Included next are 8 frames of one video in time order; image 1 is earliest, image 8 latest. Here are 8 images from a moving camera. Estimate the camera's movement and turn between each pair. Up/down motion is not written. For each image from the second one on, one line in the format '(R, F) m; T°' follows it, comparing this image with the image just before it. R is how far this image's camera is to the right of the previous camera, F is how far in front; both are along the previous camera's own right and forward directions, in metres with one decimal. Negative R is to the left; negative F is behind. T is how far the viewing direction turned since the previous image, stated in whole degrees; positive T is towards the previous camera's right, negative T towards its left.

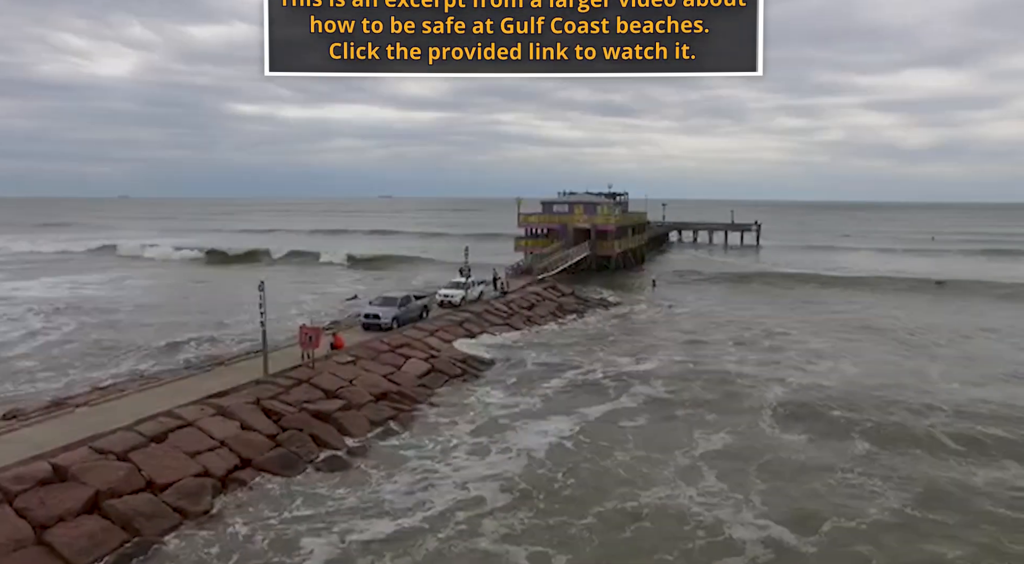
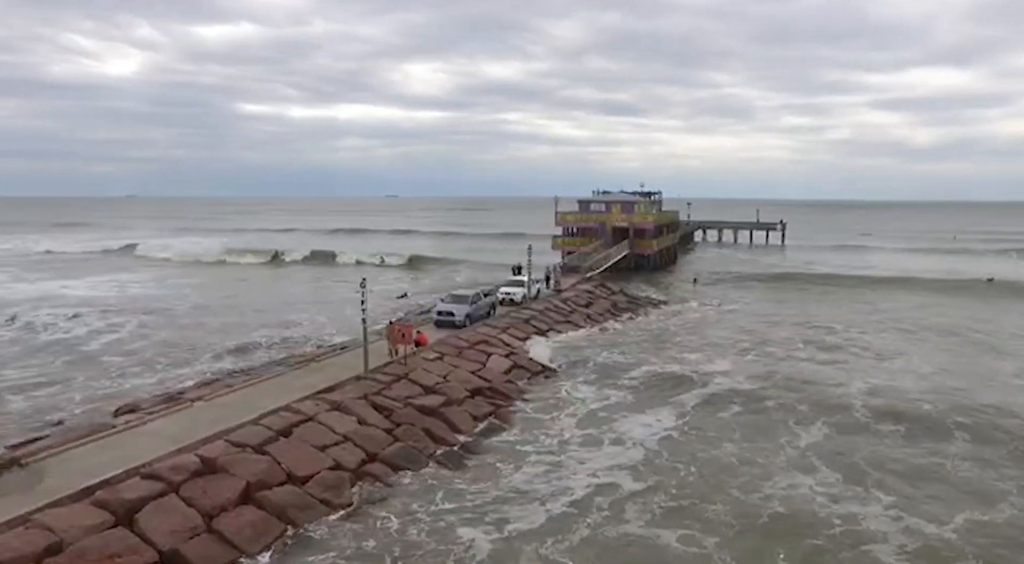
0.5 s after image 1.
(-2.2, -0.2) m; 0°
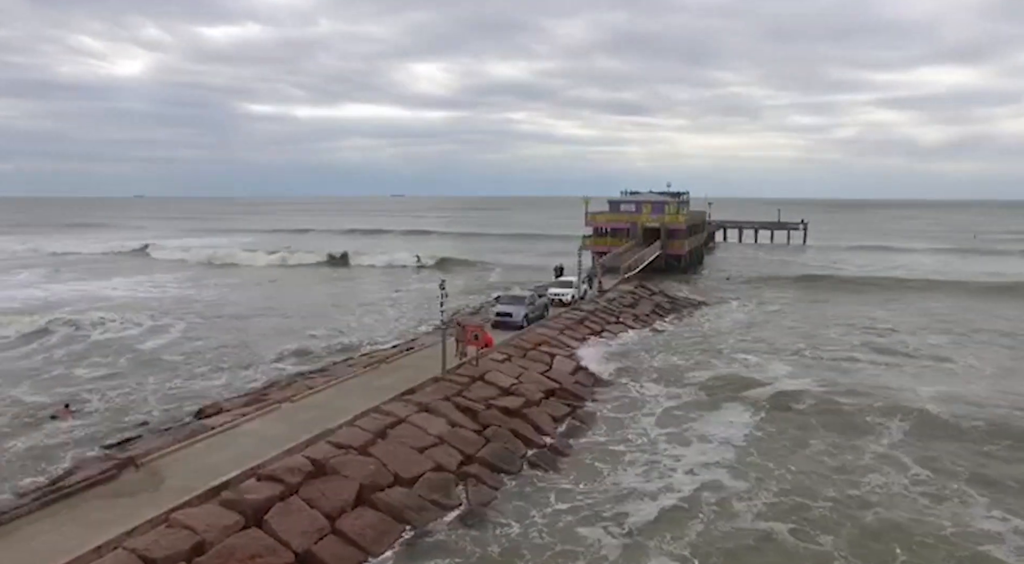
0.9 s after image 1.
(-1.7, -0.1) m; 0°
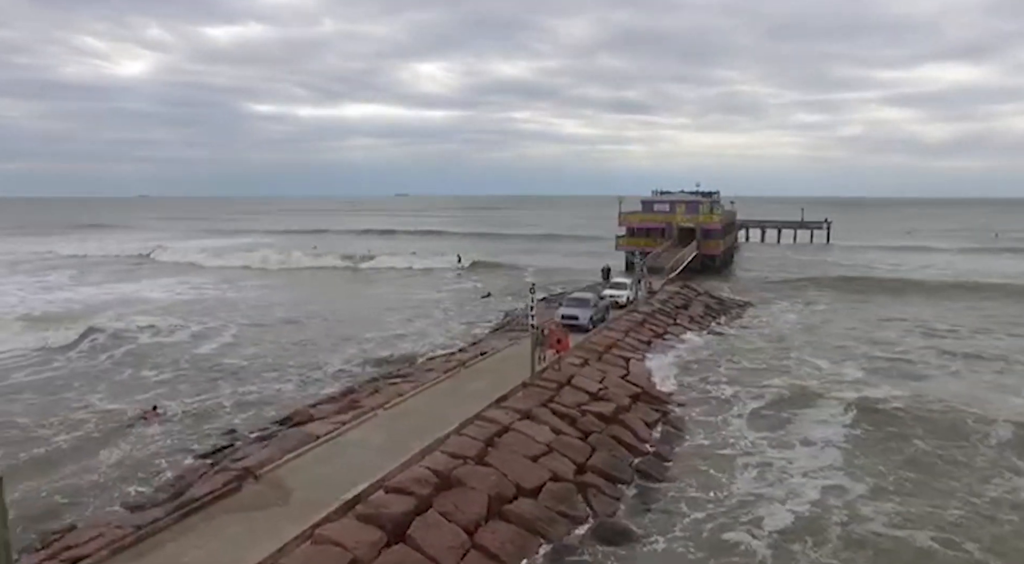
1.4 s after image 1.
(-2.0, +0.4) m; 0°
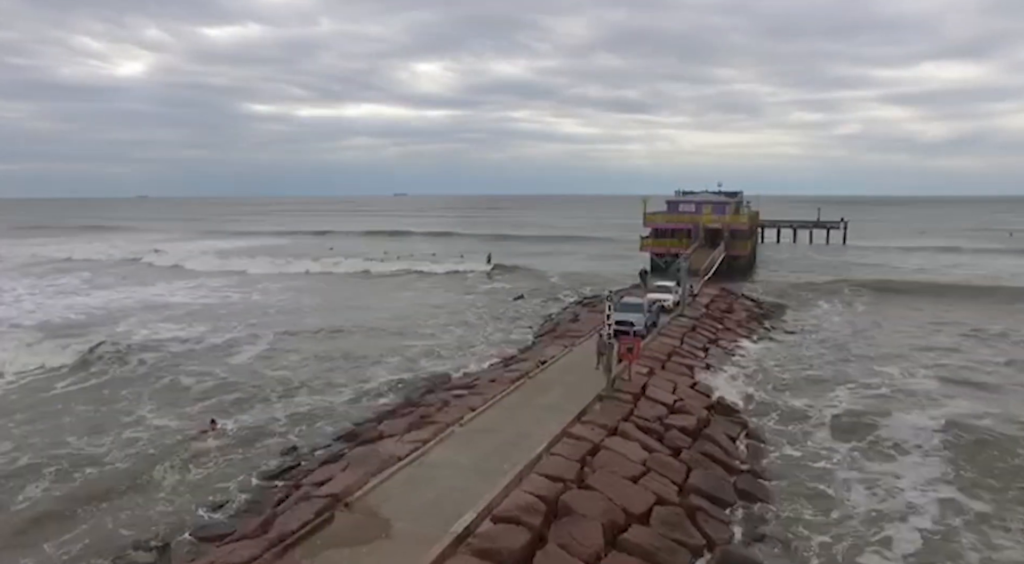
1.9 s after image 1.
(-1.7, +0.8) m; 0°
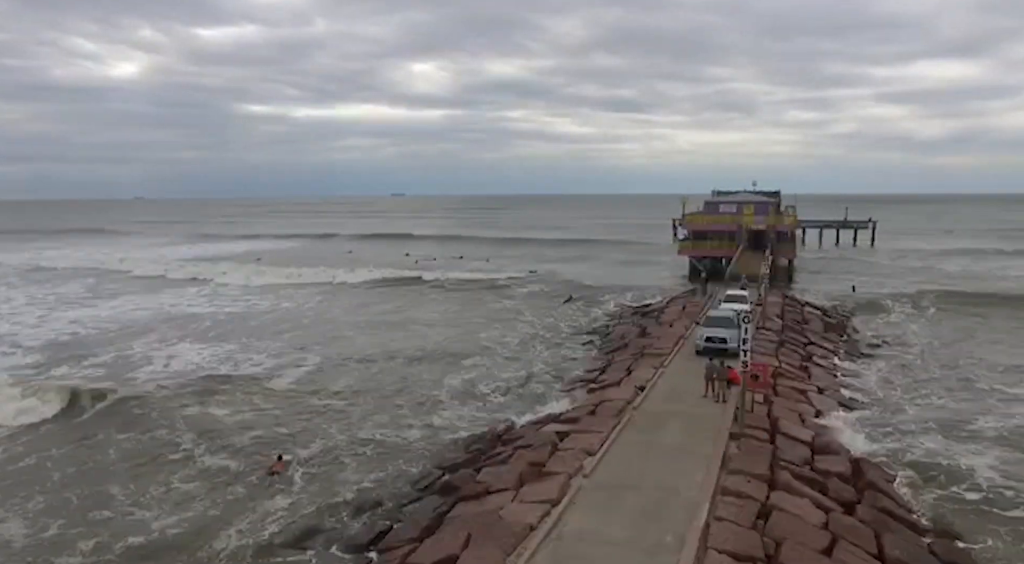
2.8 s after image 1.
(-2.3, +2.4) m; 0°
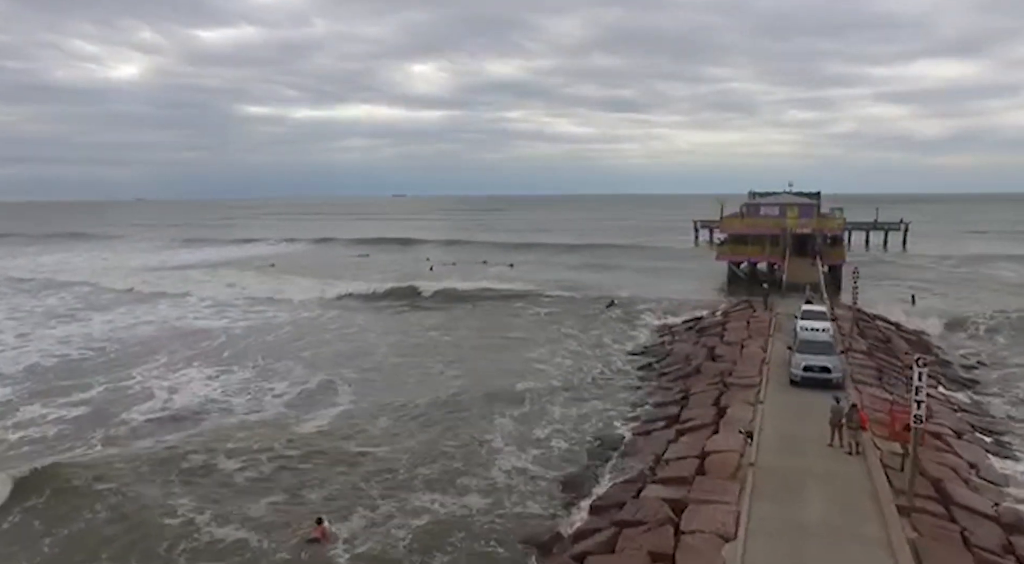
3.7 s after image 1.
(-1.6, +2.9) m; 0°
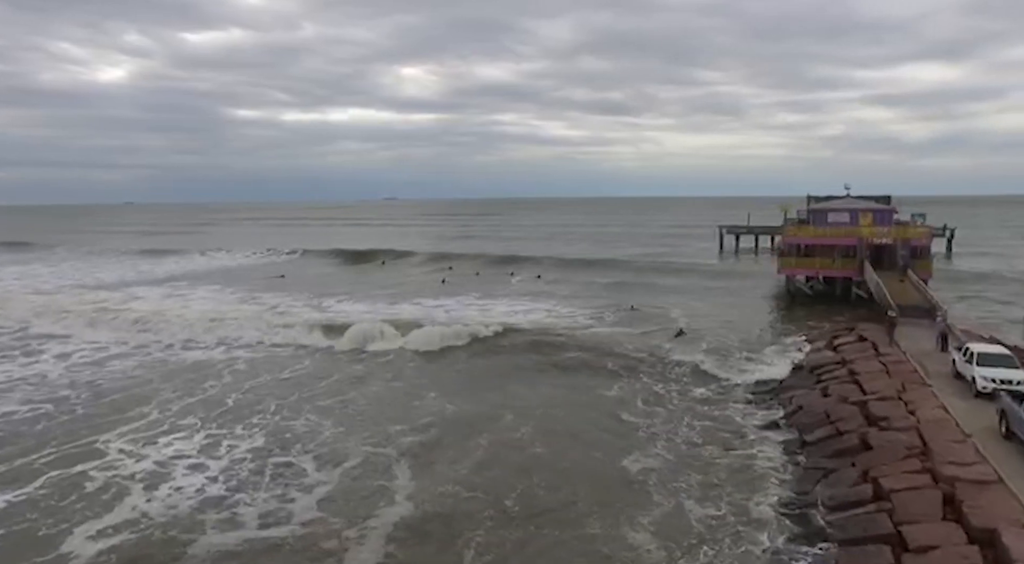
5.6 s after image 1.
(-2.3, +5.5) m; +1°
